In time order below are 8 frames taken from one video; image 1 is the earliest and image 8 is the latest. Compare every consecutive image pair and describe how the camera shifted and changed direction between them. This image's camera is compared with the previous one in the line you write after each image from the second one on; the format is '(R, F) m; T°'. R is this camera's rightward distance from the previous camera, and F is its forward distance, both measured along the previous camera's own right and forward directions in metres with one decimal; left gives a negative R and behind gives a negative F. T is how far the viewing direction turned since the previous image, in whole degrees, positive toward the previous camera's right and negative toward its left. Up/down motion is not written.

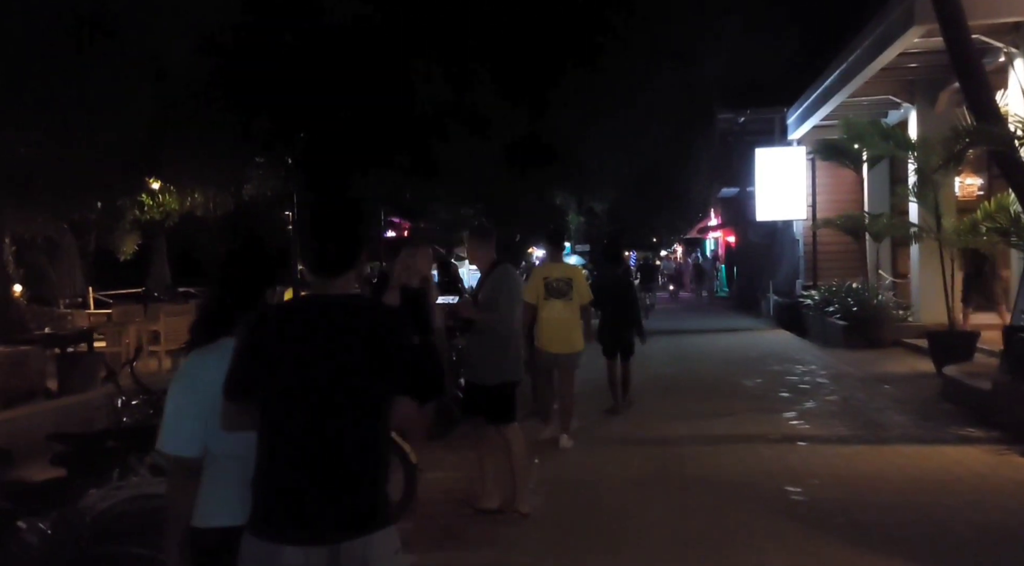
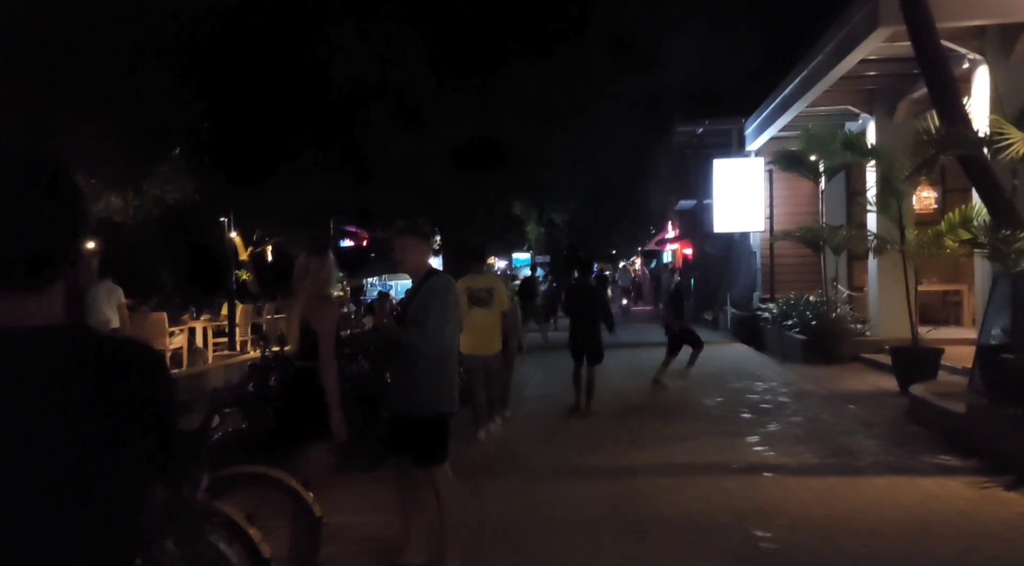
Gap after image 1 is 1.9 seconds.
(+0.1, +0.7) m; +3°
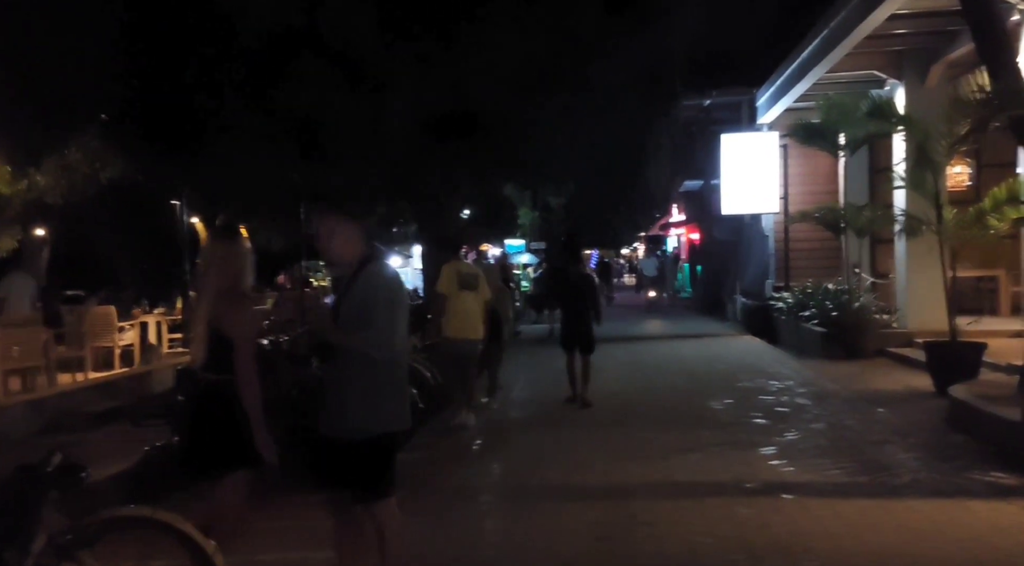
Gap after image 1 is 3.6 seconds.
(+0.3, +1.4) m; -1°
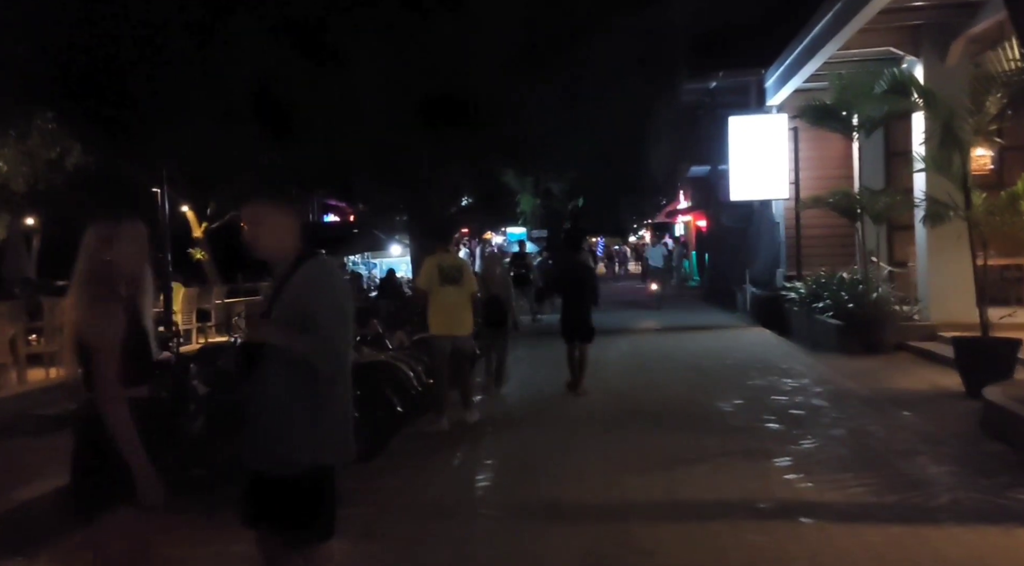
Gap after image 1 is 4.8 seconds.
(+0.2, +0.9) m; 0°
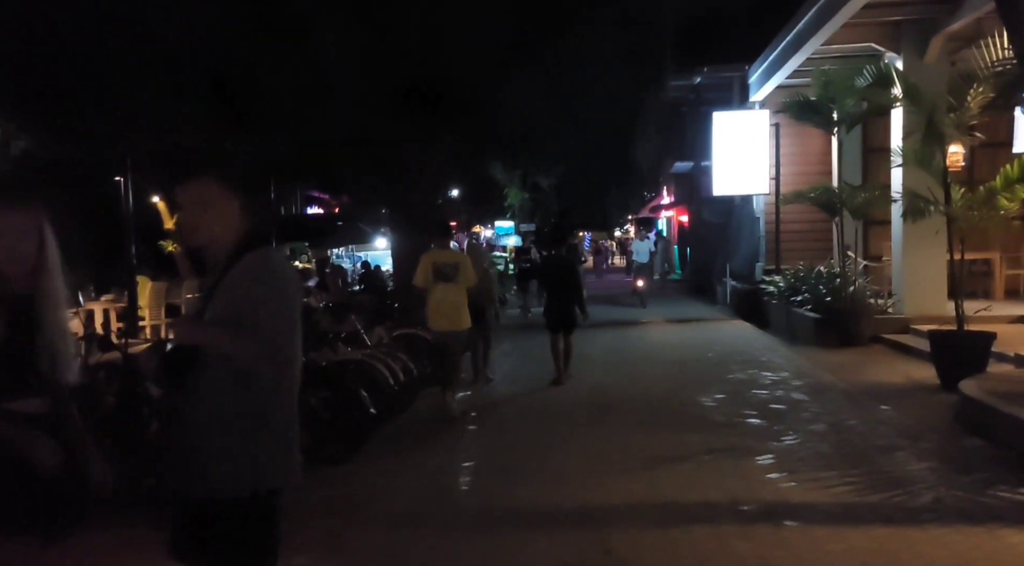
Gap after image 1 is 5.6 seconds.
(0.0, 0.0) m; +1°
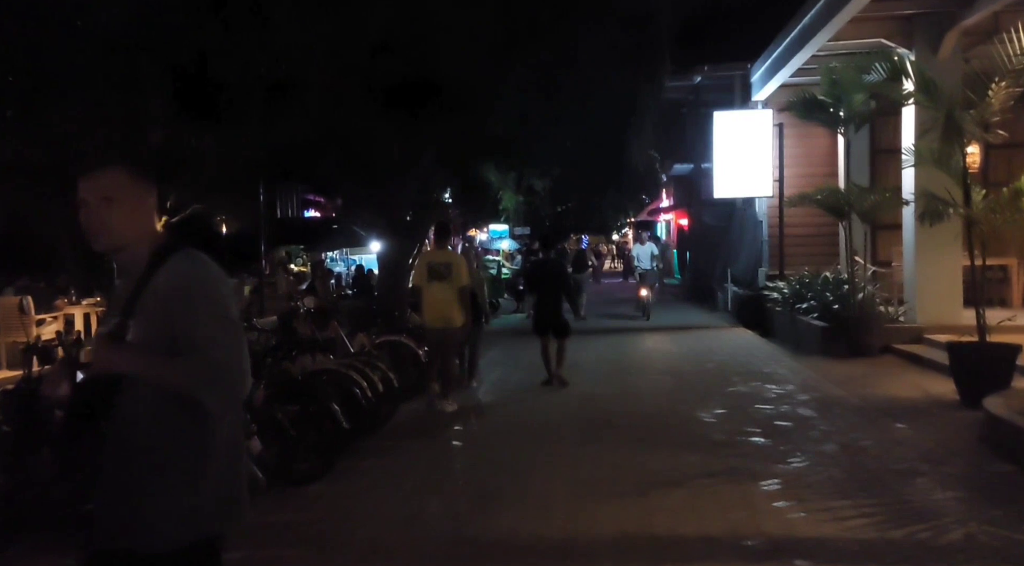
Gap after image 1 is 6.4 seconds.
(+0.1, +0.7) m; 0°
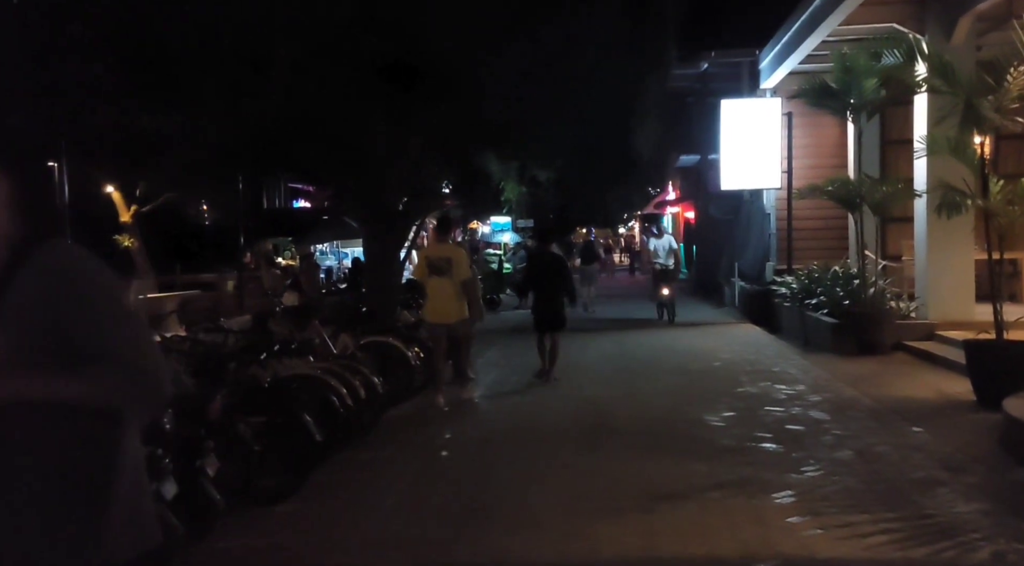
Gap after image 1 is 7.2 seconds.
(+0.1, +0.3) m; 0°
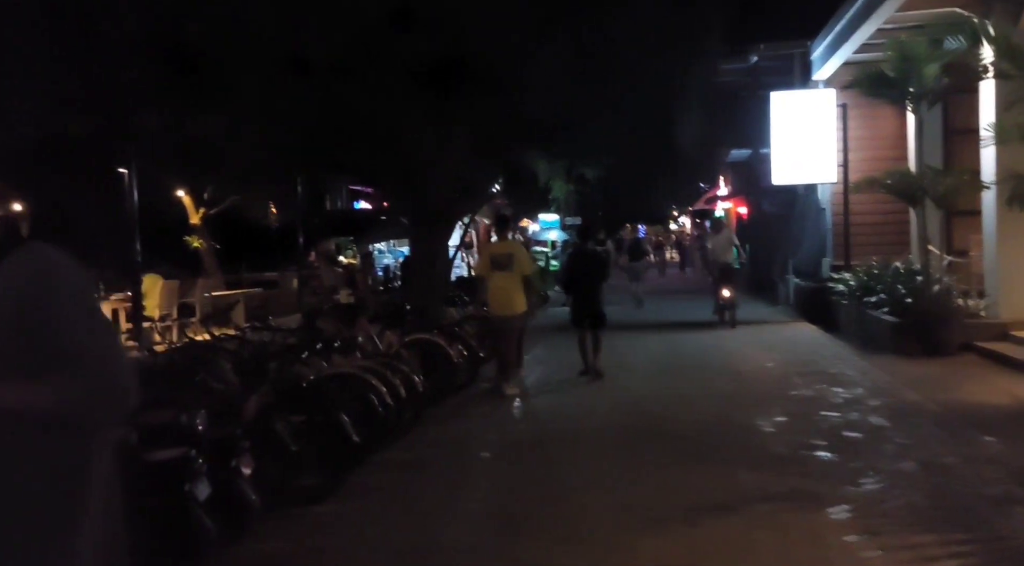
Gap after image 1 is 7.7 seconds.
(+0.1, +0.4) m; -3°
